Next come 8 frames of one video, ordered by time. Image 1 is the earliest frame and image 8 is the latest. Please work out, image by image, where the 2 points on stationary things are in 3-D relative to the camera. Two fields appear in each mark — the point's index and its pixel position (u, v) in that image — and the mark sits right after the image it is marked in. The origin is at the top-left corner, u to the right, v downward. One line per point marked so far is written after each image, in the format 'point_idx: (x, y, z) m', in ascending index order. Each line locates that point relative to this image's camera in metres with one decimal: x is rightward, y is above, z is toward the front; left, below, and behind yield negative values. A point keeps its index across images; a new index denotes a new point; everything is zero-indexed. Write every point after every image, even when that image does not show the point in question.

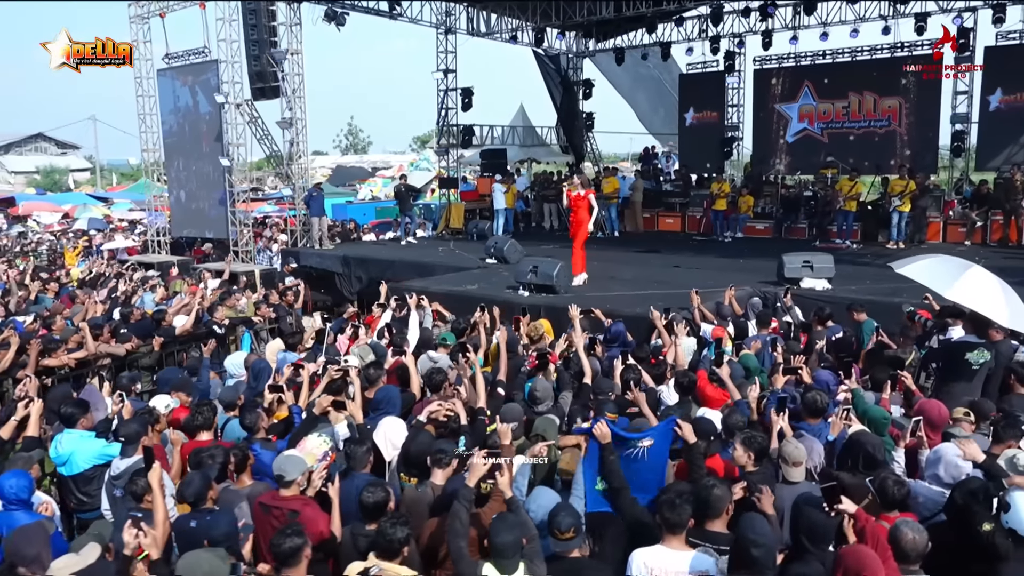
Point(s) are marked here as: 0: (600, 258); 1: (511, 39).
0: (+1.4, +0.5, +12.4) m
1: (0.0, +5.4, +17.7) m
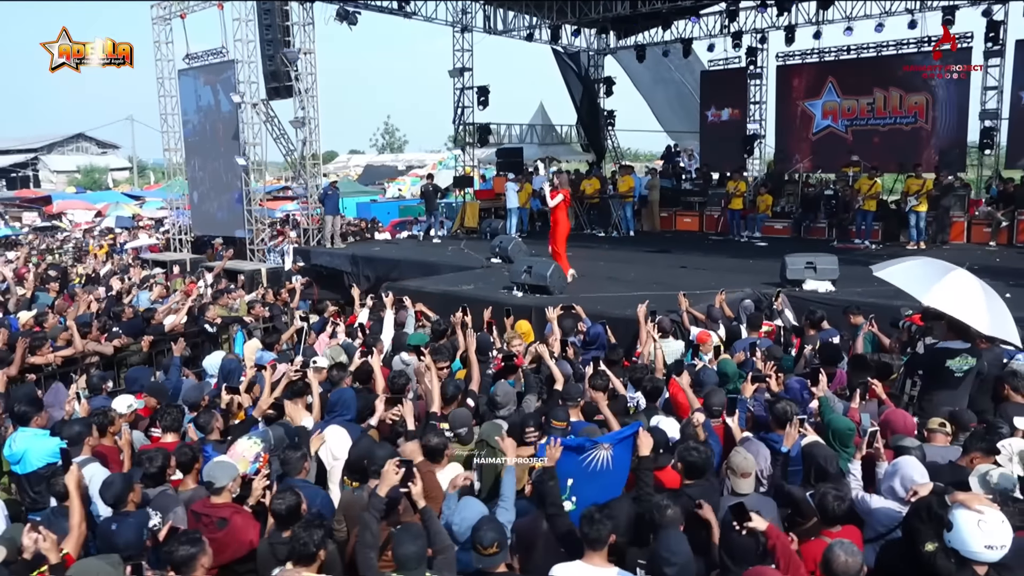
0: (+1.5, +0.5, +12.2) m
1: (+0.3, +5.4, +17.5) m
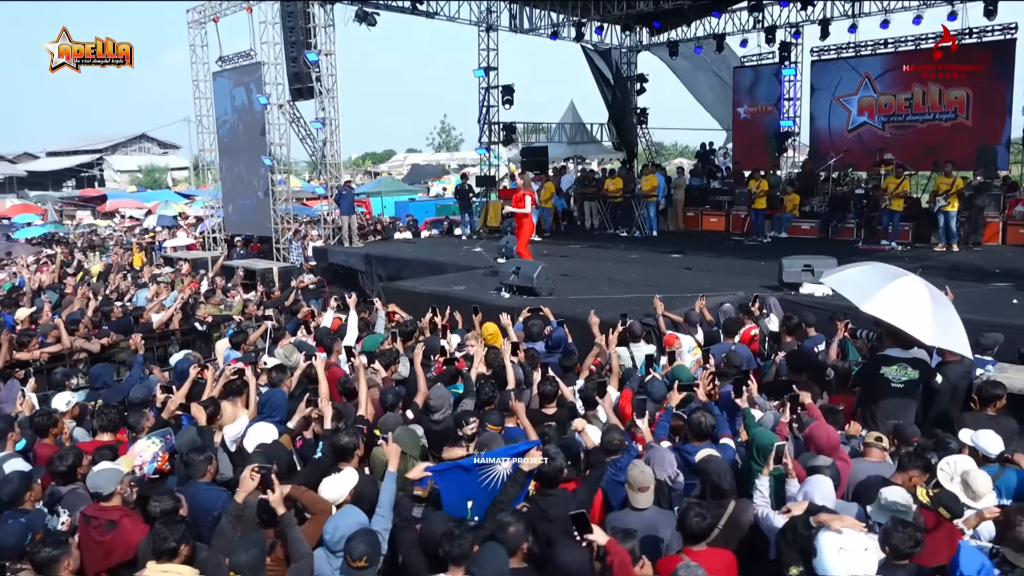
0: (+1.6, +0.4, +12.0) m
1: (+0.9, +5.4, +17.4) m
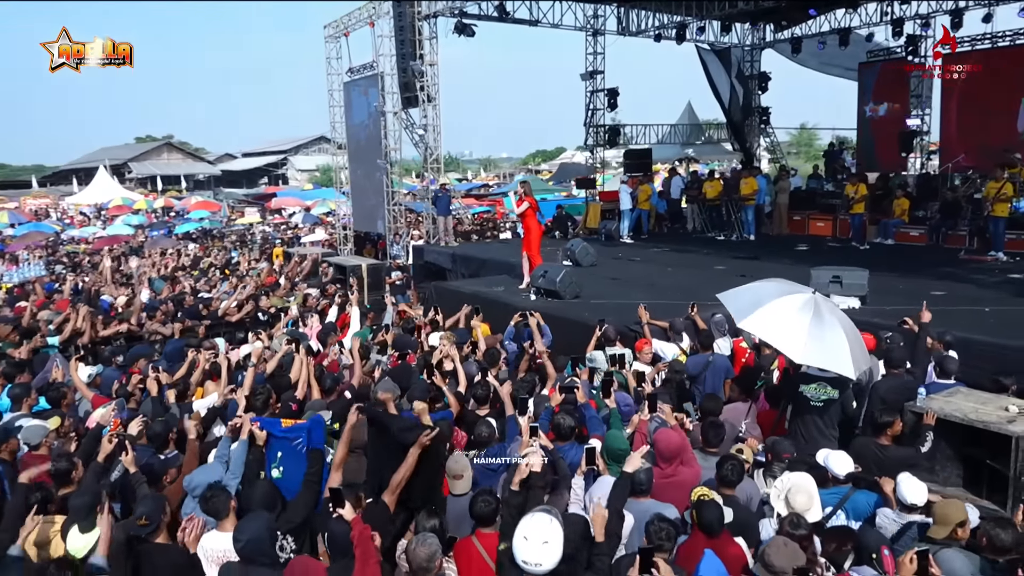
0: (+2.5, +0.4, +12.0) m
1: (+3.1, +5.4, +17.4) m
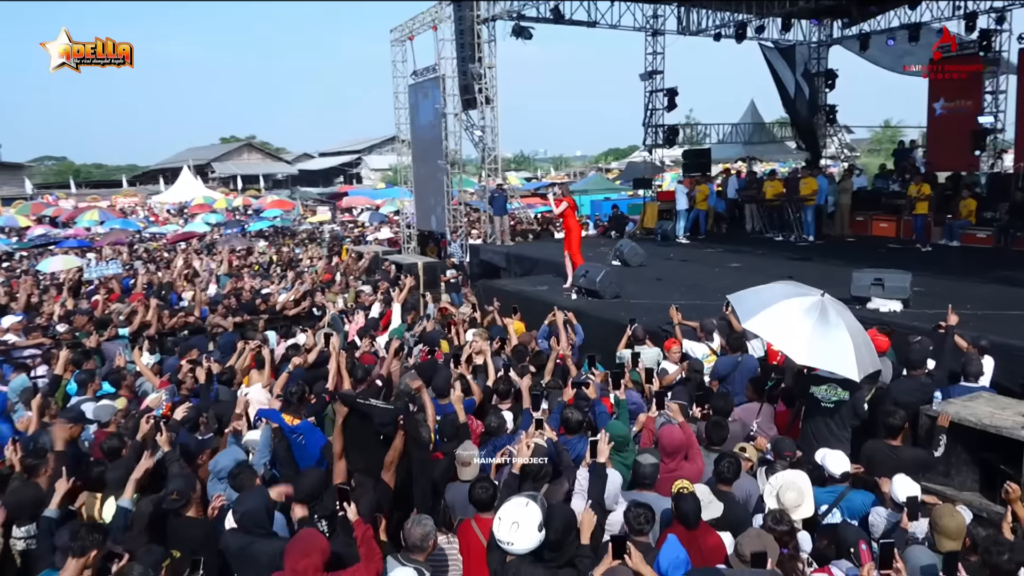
0: (+3.2, +0.4, +12.0) m
1: (+4.4, +5.4, +17.3) m
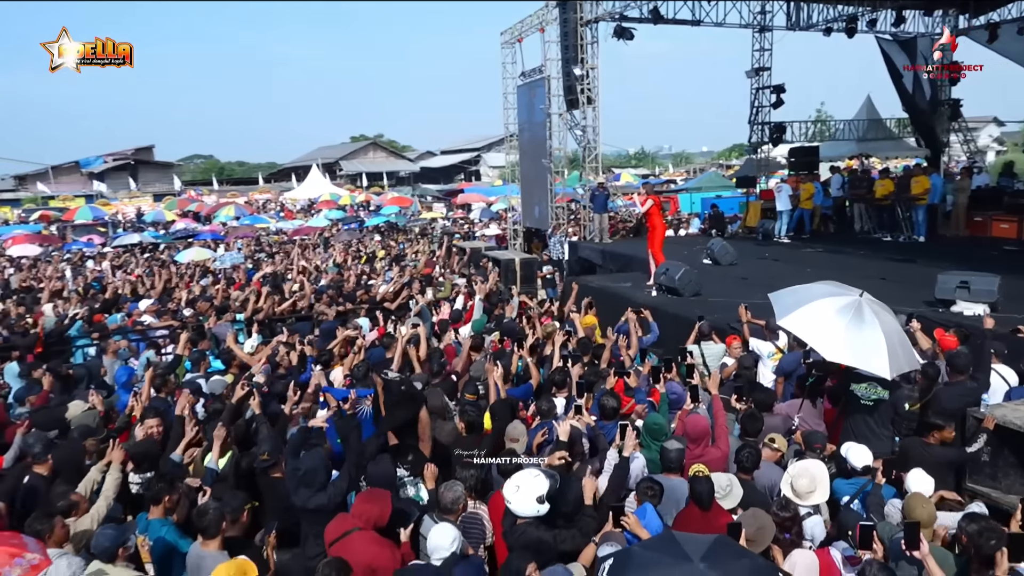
0: (+4.6, +0.3, +11.9) m
1: (+6.6, +5.3, +16.9) m
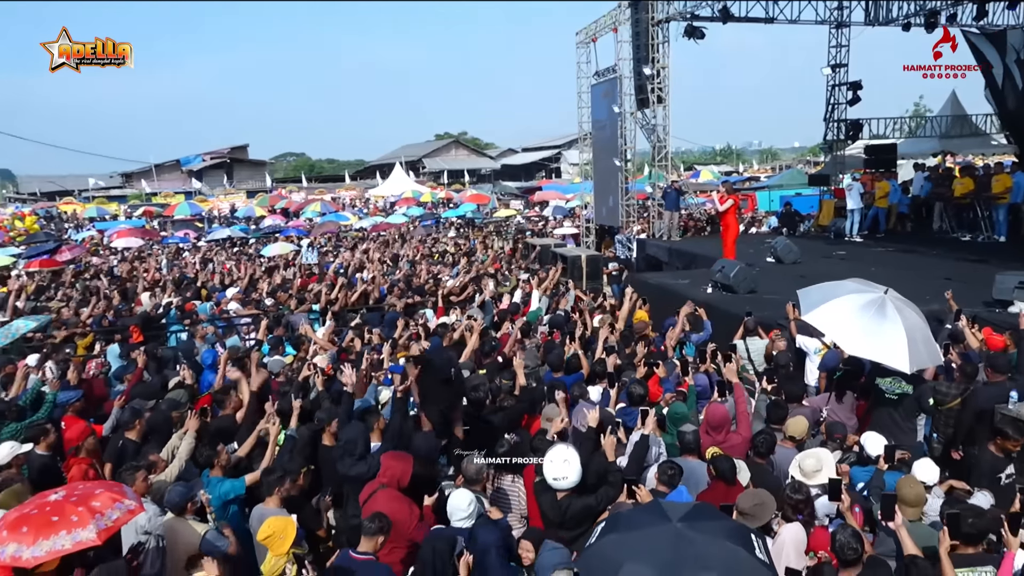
0: (+5.5, +0.3, +11.8) m
1: (+8.1, +5.3, +16.5) m
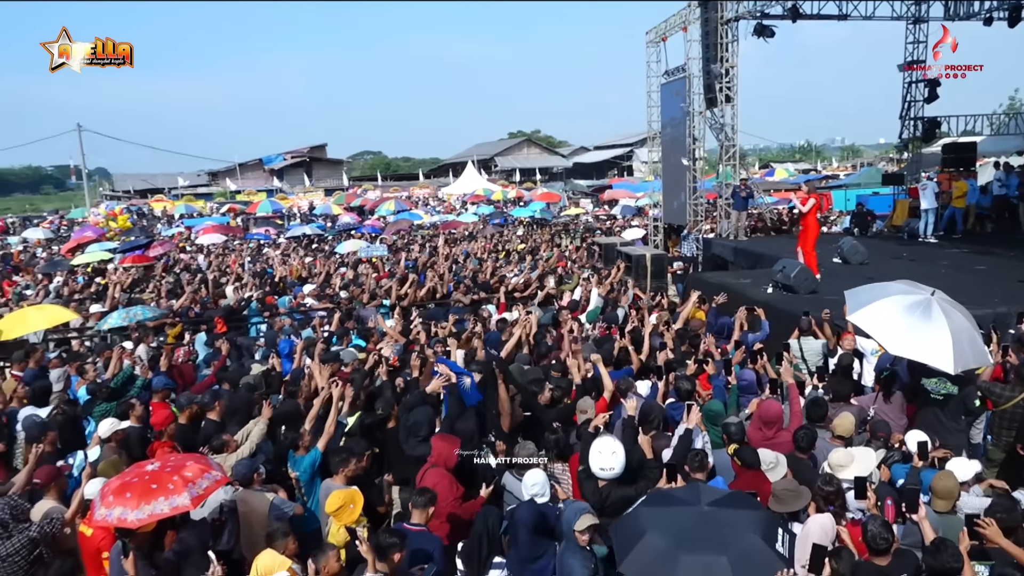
0: (+6.4, +0.3, +11.5) m
1: (+9.5, +5.3, +16.0) m
